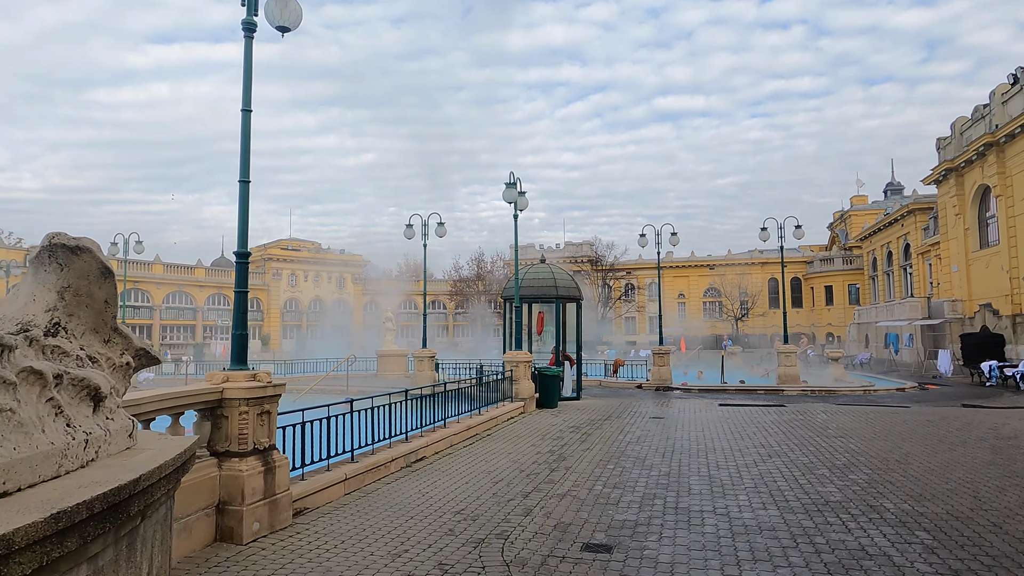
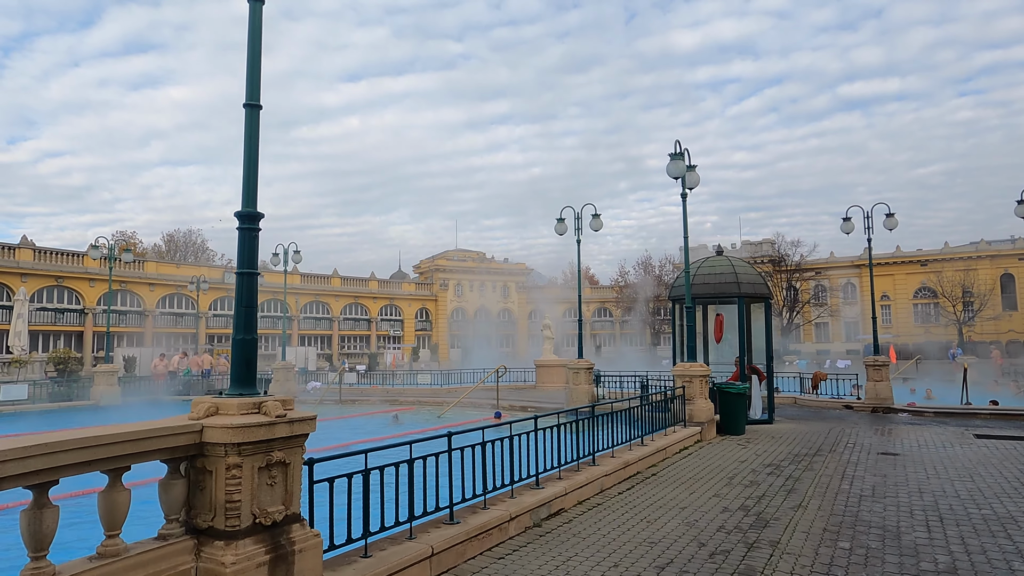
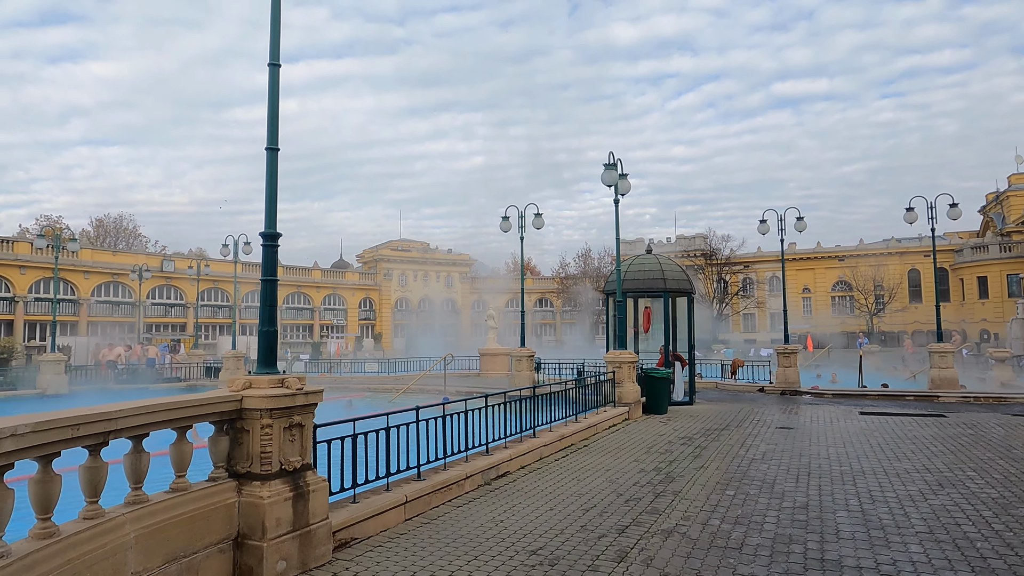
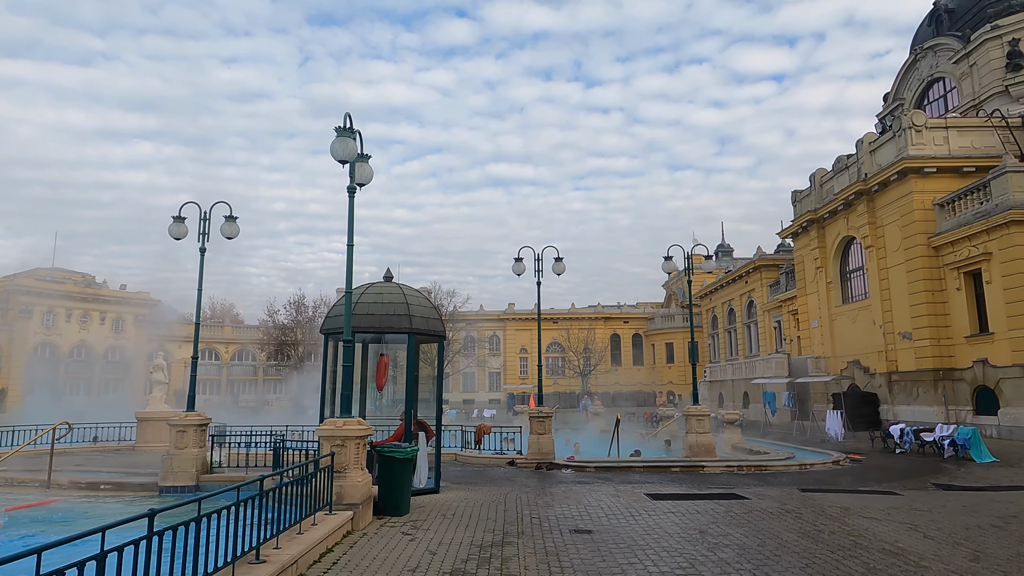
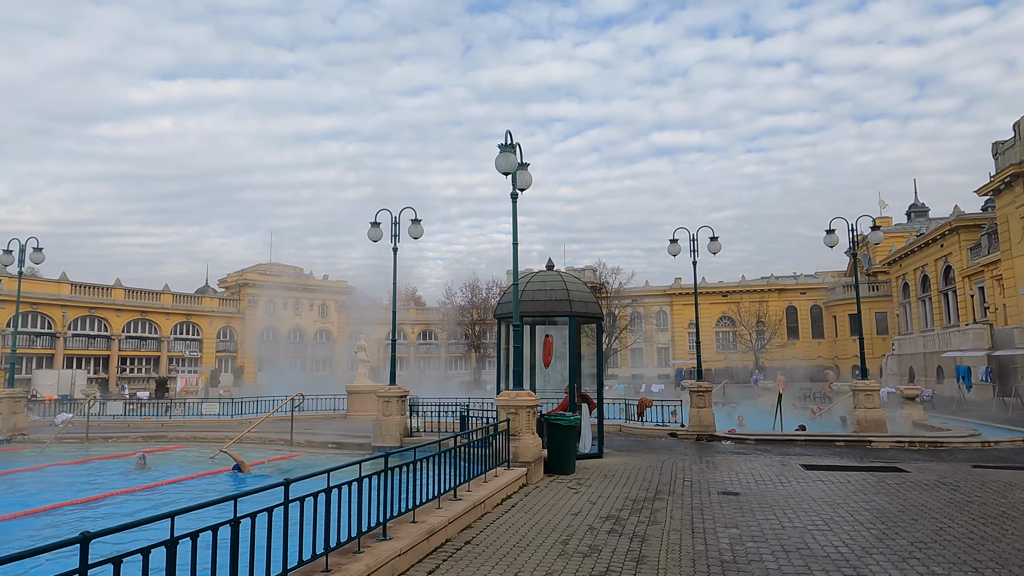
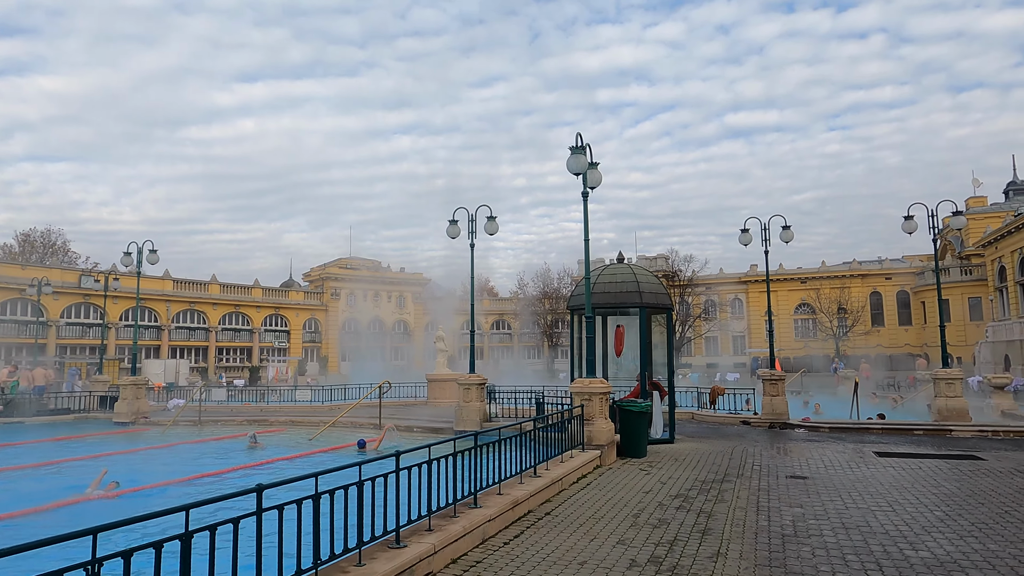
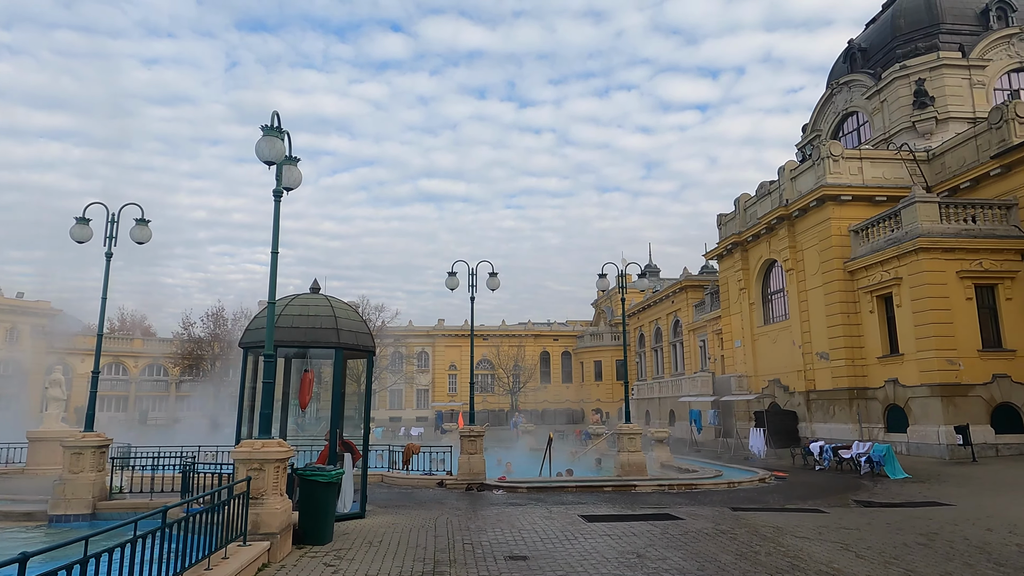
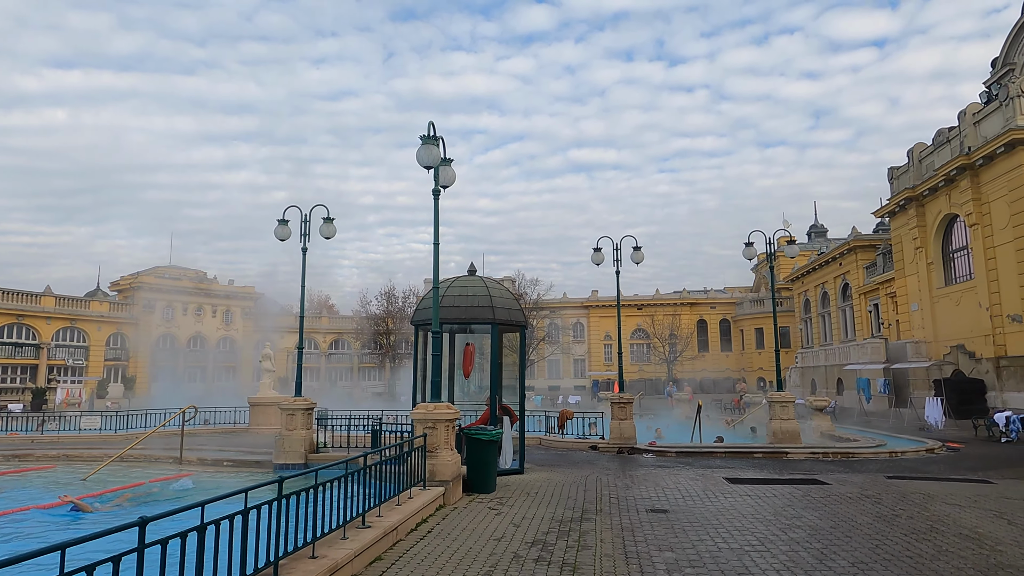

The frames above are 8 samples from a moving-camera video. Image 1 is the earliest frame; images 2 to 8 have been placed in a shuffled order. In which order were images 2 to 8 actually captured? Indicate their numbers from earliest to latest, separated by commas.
3, 2, 6, 5, 8, 4, 7
